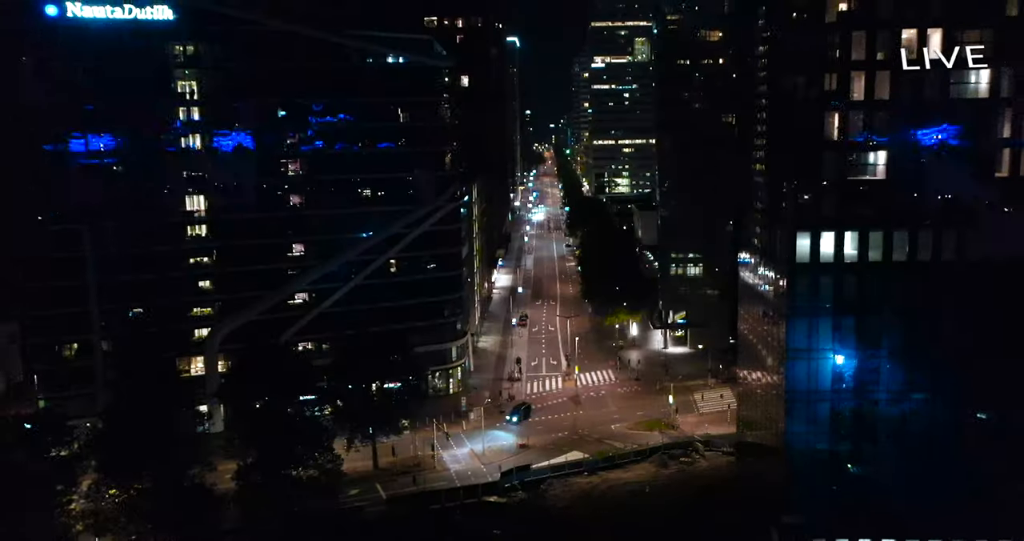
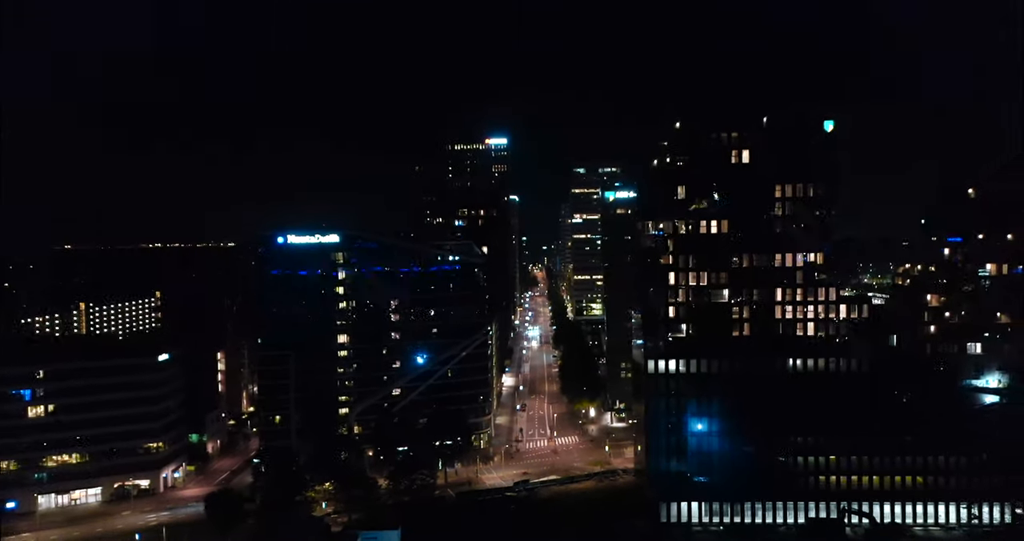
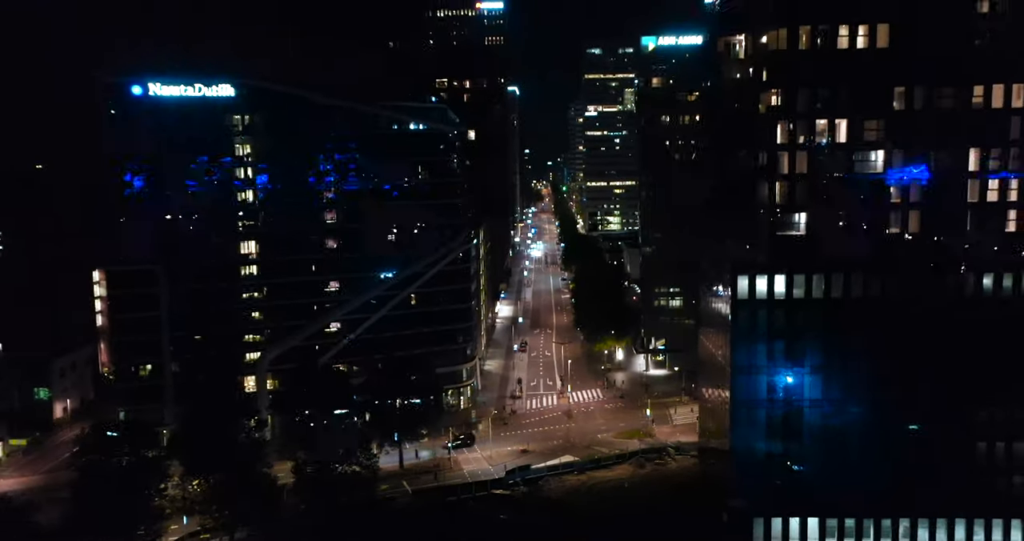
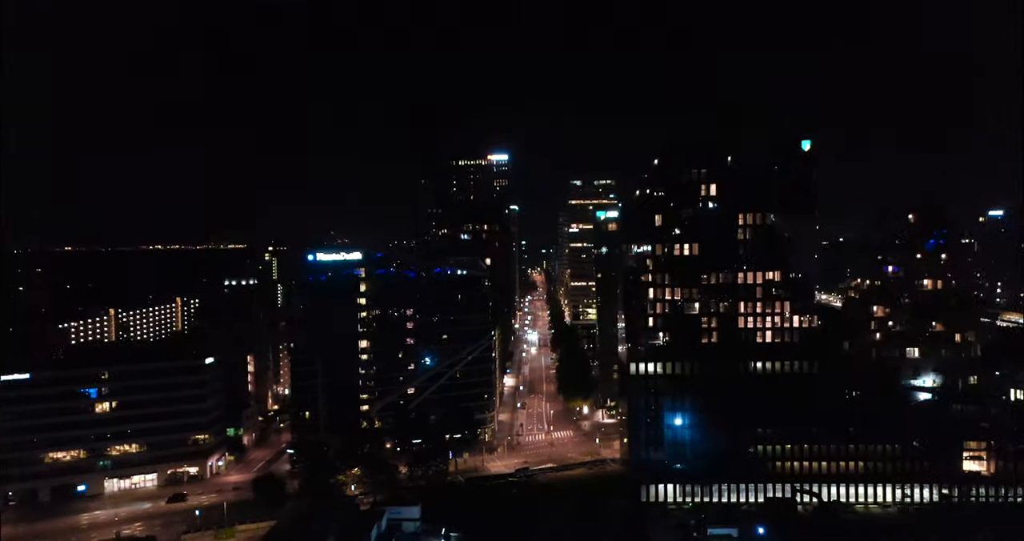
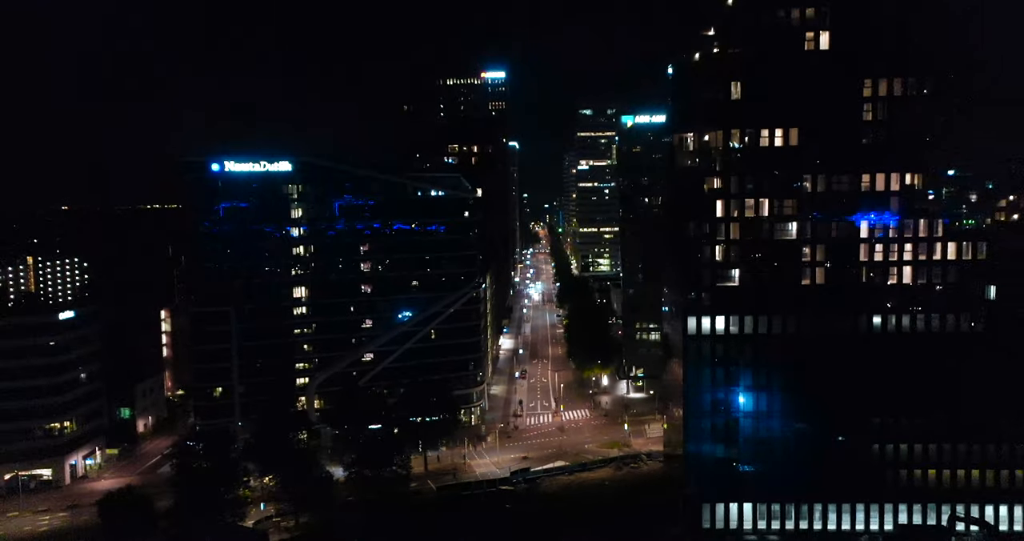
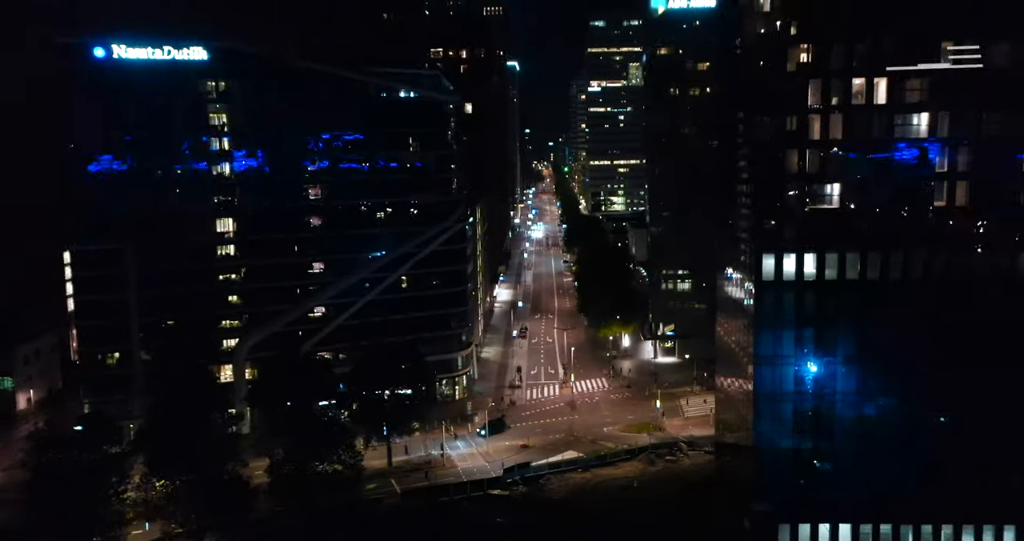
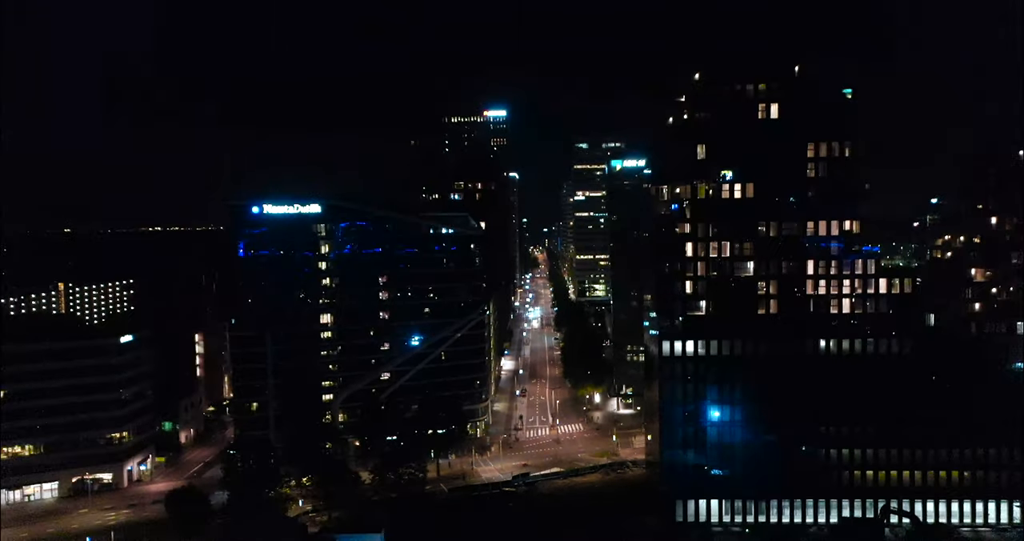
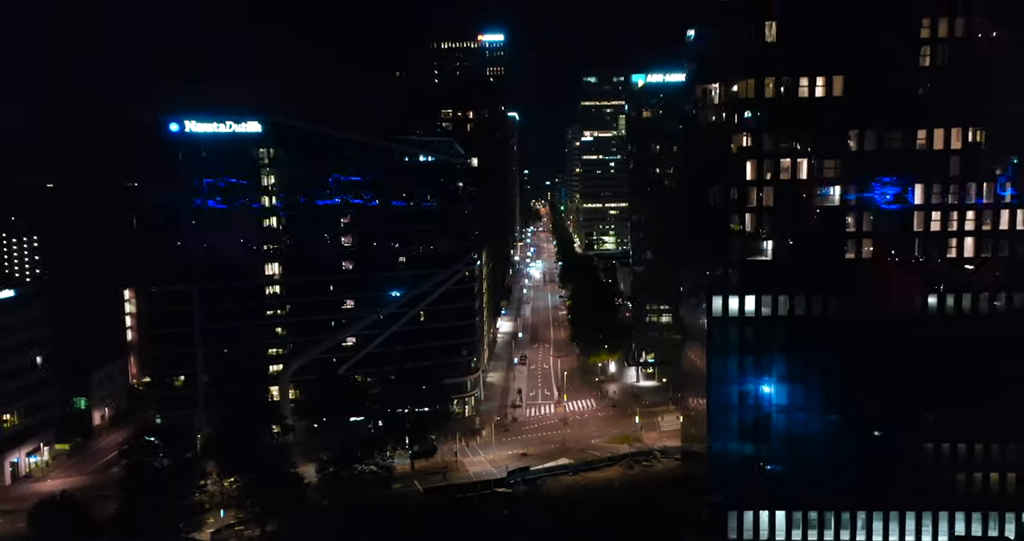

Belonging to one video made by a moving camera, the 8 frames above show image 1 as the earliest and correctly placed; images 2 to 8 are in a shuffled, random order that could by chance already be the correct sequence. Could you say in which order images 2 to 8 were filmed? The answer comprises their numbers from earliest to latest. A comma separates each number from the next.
6, 3, 8, 5, 7, 2, 4
